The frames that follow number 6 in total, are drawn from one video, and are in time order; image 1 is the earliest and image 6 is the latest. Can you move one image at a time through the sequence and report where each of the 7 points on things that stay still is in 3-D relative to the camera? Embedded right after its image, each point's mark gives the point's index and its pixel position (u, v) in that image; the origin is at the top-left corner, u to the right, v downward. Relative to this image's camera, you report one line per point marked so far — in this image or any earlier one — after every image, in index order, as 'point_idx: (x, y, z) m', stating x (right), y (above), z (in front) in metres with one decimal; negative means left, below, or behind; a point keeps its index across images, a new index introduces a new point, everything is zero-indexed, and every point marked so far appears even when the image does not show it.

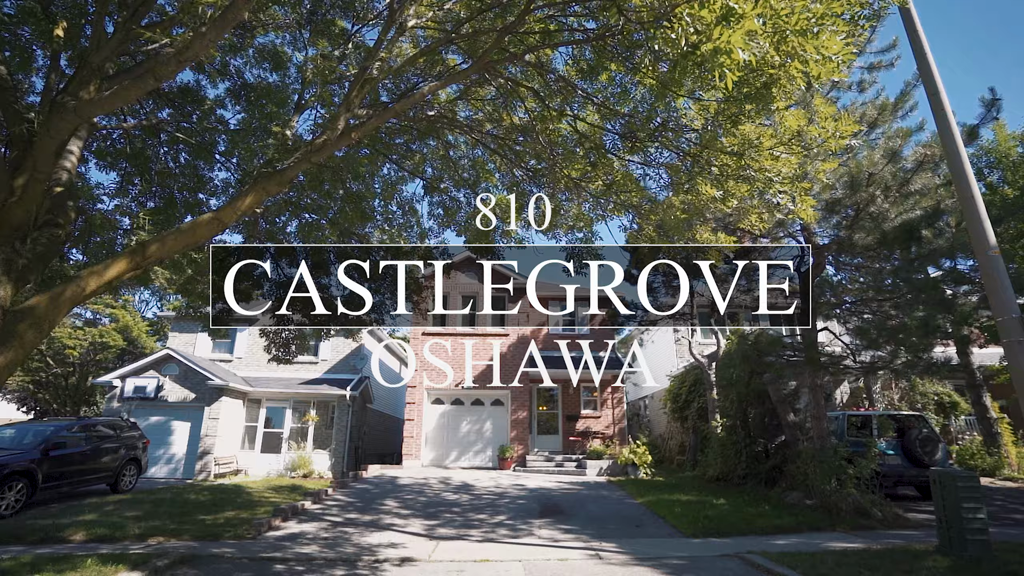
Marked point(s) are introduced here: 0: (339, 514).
0: (-3.1, -4.0, +9.2) m
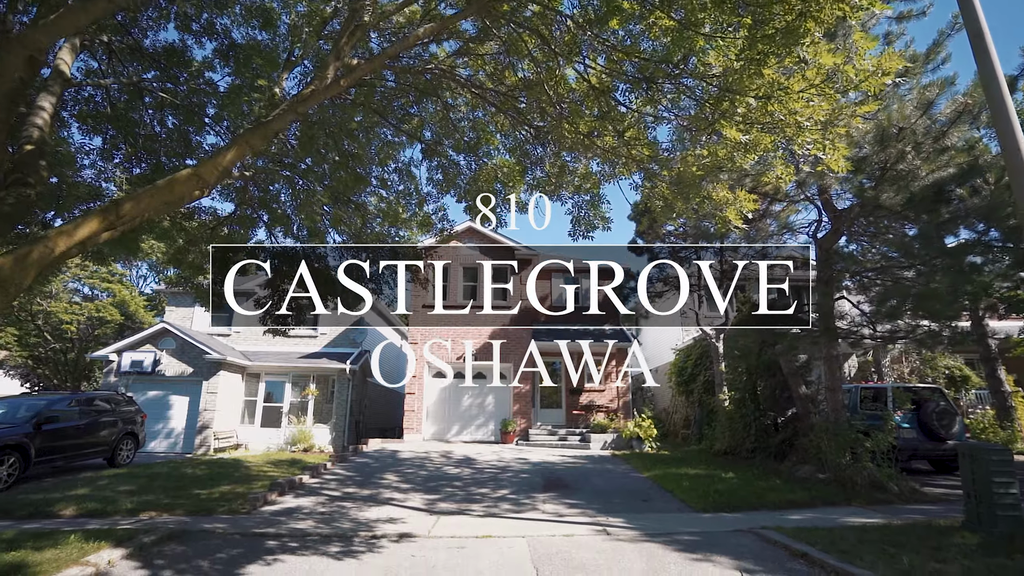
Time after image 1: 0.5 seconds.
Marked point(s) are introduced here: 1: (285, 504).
0: (-3.0, -3.5, +9.0) m
1: (-3.4, -3.2, +7.8) m
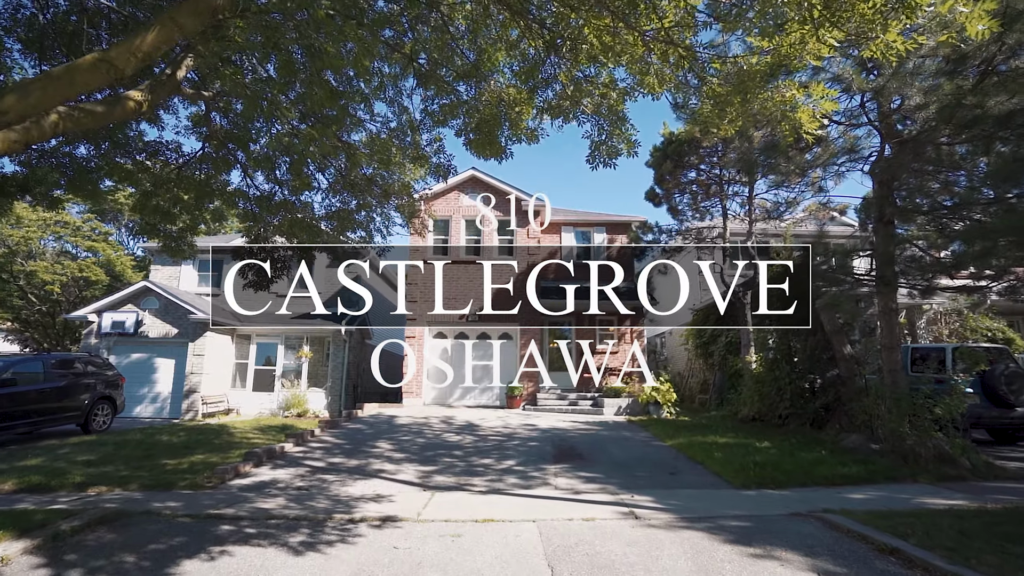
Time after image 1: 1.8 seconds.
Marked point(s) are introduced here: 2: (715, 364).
0: (-2.9, -2.6, +8.0) m
1: (-3.3, -2.5, +6.8) m
2: (+5.8, -2.2, +15.0) m
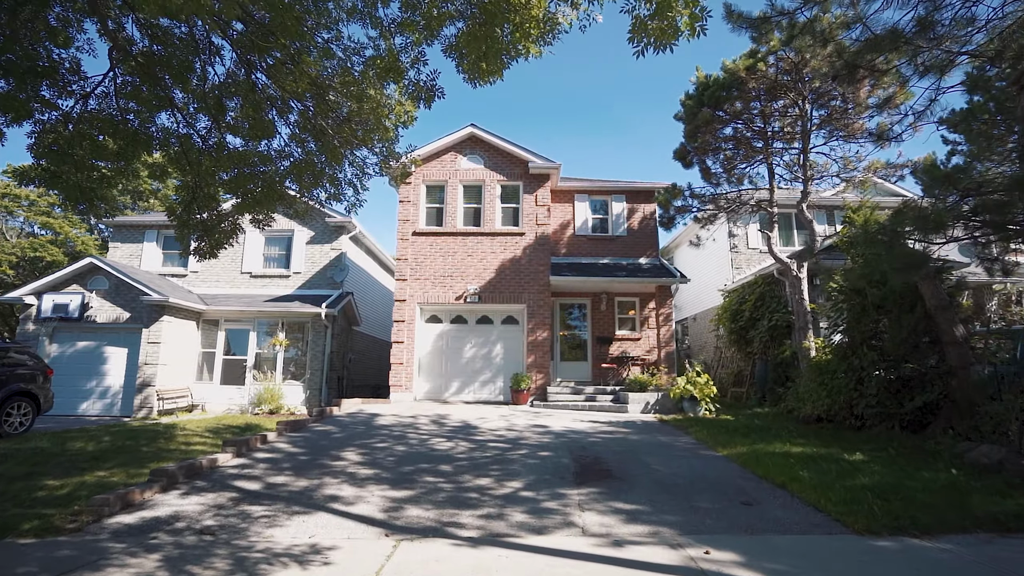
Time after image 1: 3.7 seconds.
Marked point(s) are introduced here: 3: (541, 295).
0: (-2.8, -2.2, +6.0) m
1: (-3.3, -2.0, +4.8) m
2: (+6.0, -1.6, +12.9) m
3: (+0.7, -0.2, +12.8) m
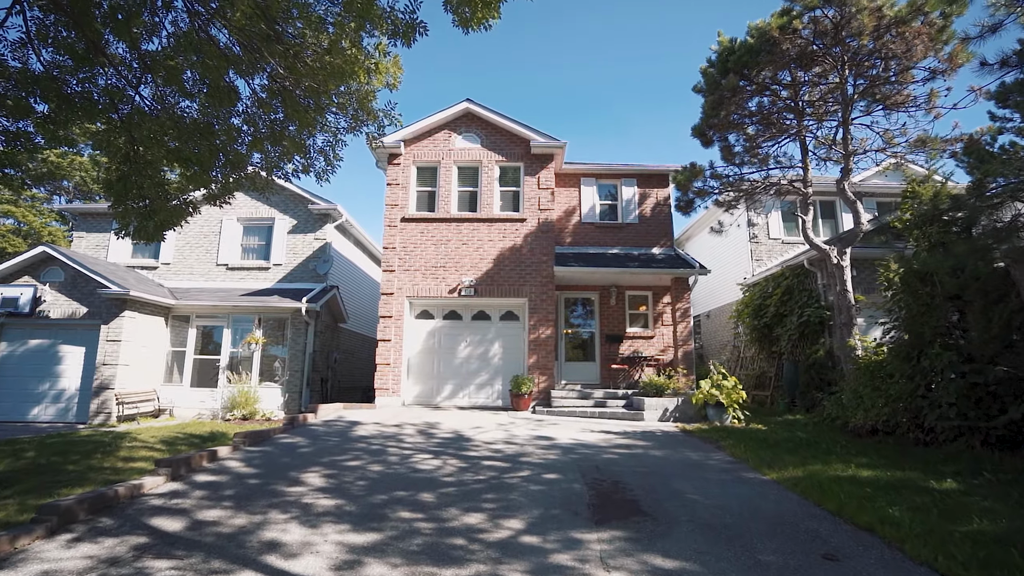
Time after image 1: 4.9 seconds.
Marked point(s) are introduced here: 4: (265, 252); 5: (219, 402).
0: (-2.9, -2.0, +4.7) m
1: (-3.3, -1.9, +3.5) m
2: (+6.0, -1.4, +11.6) m
3: (+0.7, 0.0, +11.5) m
4: (-6.8, +1.0, +14.5) m
5: (-7.0, -2.7, +12.5) m
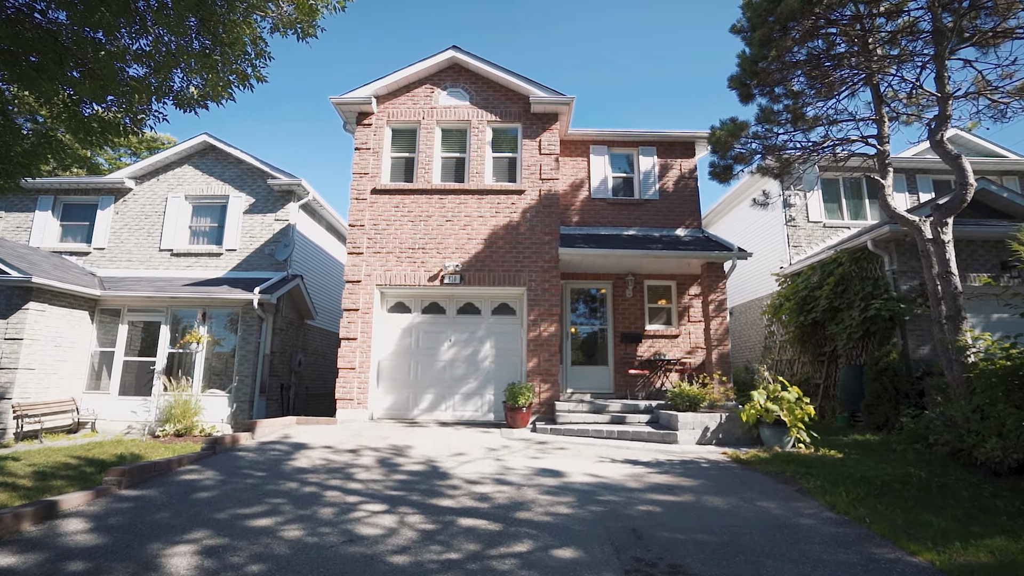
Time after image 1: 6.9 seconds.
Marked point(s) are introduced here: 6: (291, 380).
0: (-2.9, -1.7, +2.5) m
1: (-3.3, -1.6, +1.3) m
2: (+5.9, -1.2, +9.4) m
3: (+0.6, +0.2, +9.3) m
4: (-6.9, +1.2, +12.3) m
5: (-7.1, -2.5, +10.3) m
6: (-5.0, -2.0, +11.7) m
